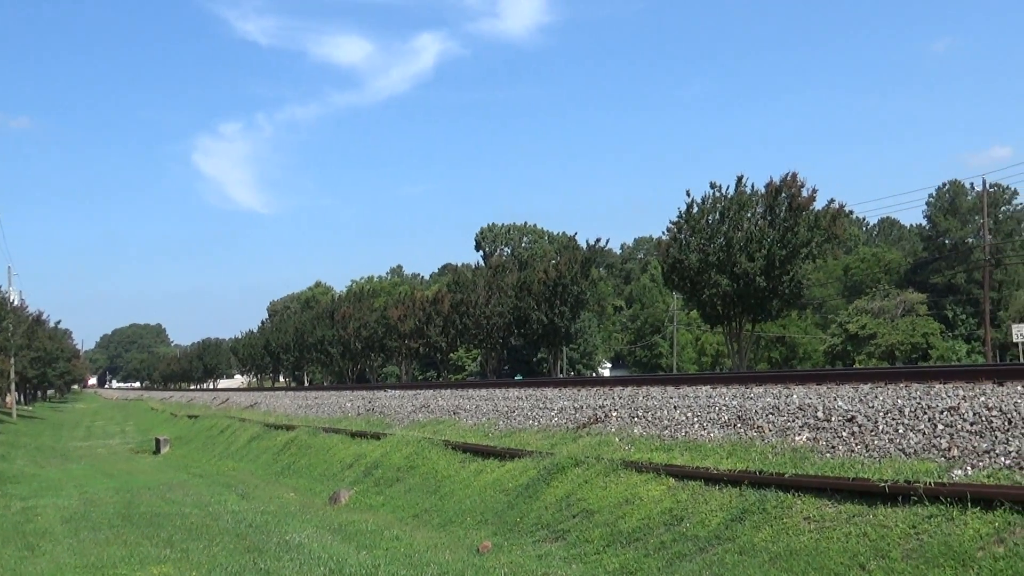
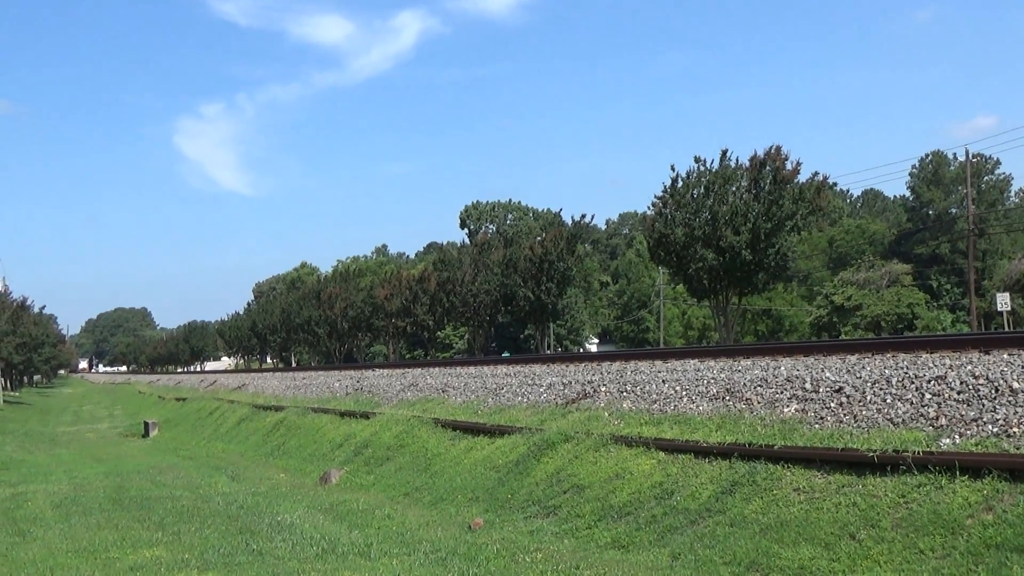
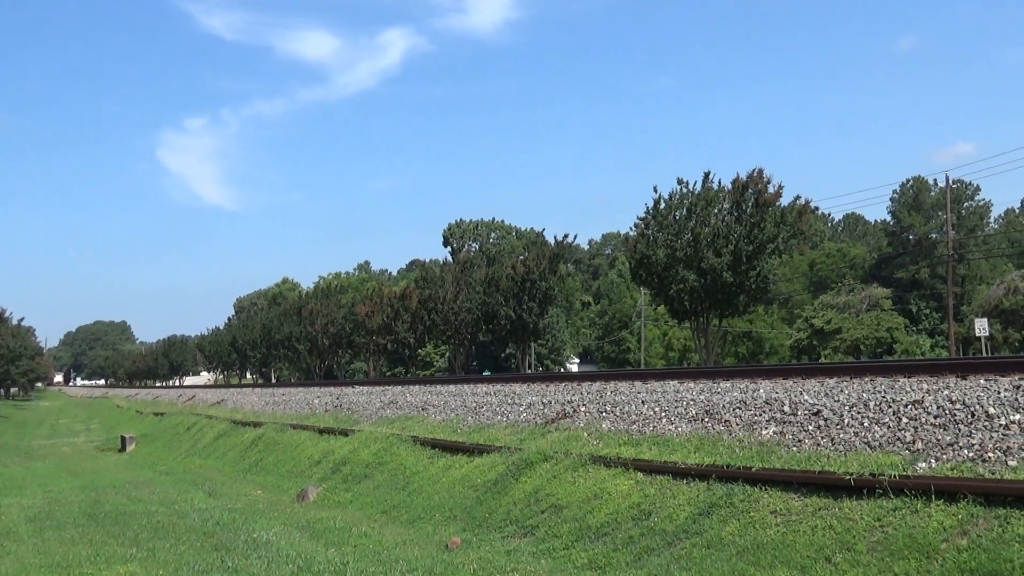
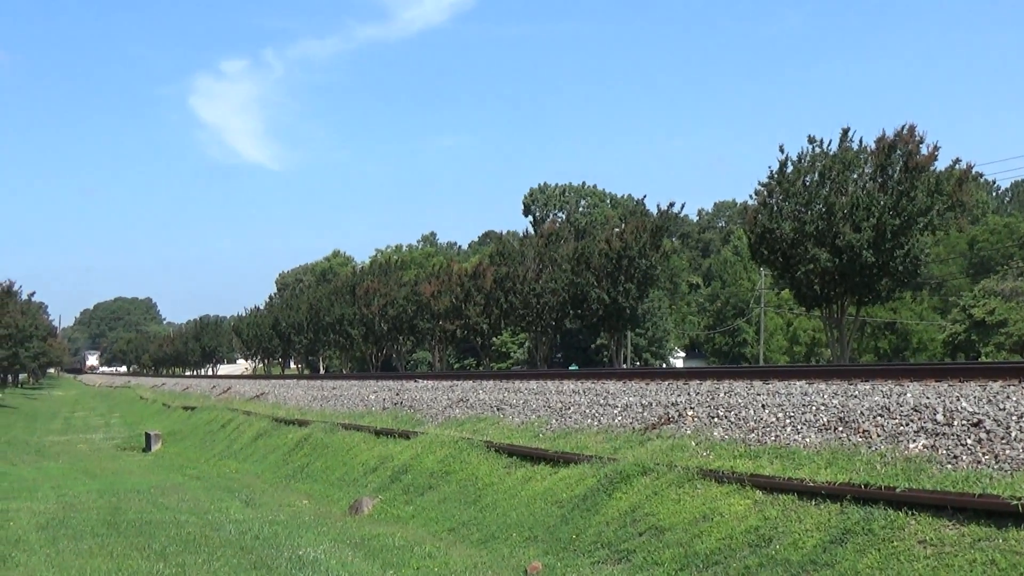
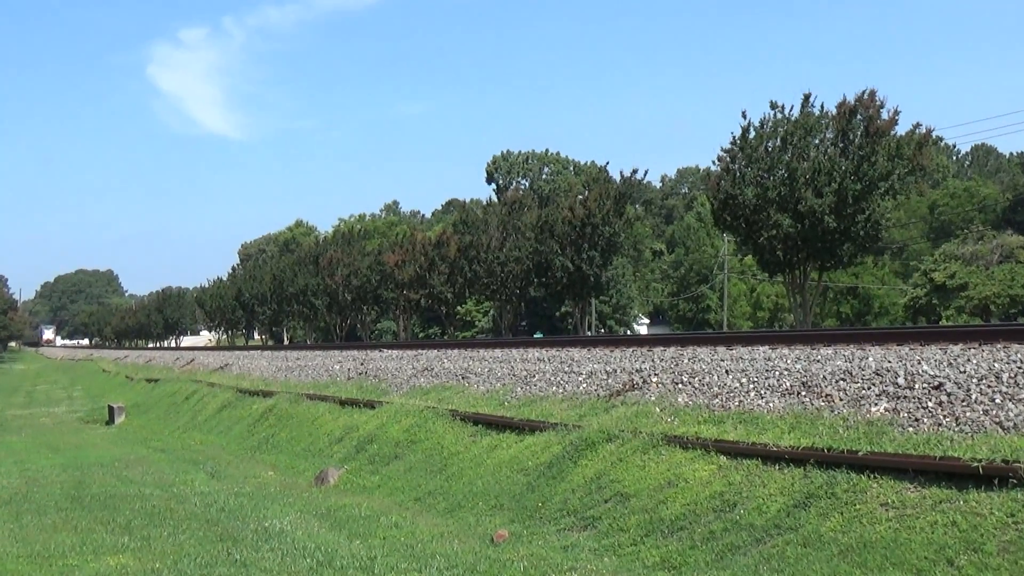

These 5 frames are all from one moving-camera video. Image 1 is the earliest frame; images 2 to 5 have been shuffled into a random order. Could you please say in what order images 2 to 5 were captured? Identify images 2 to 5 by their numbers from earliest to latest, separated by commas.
3, 2, 5, 4
